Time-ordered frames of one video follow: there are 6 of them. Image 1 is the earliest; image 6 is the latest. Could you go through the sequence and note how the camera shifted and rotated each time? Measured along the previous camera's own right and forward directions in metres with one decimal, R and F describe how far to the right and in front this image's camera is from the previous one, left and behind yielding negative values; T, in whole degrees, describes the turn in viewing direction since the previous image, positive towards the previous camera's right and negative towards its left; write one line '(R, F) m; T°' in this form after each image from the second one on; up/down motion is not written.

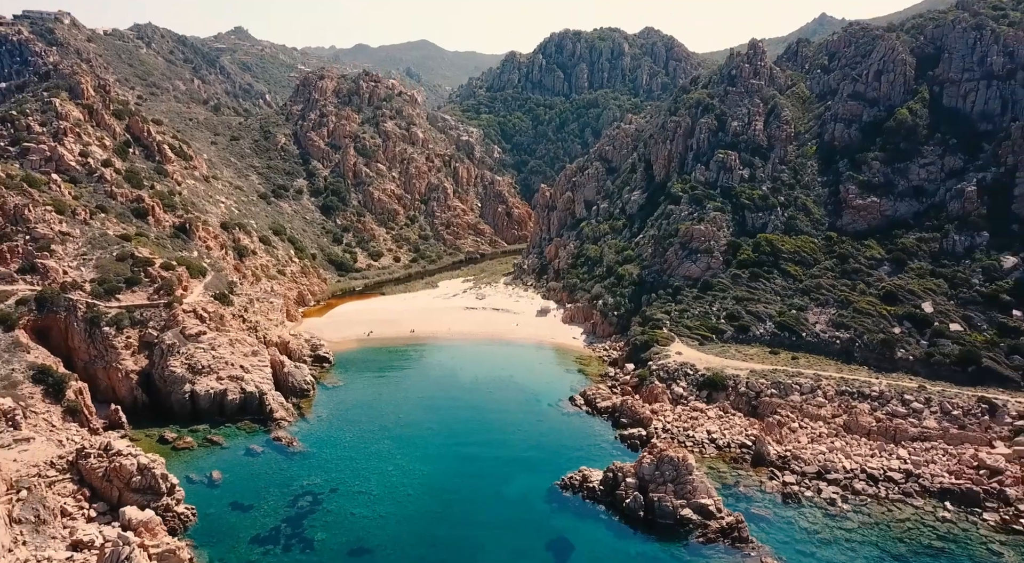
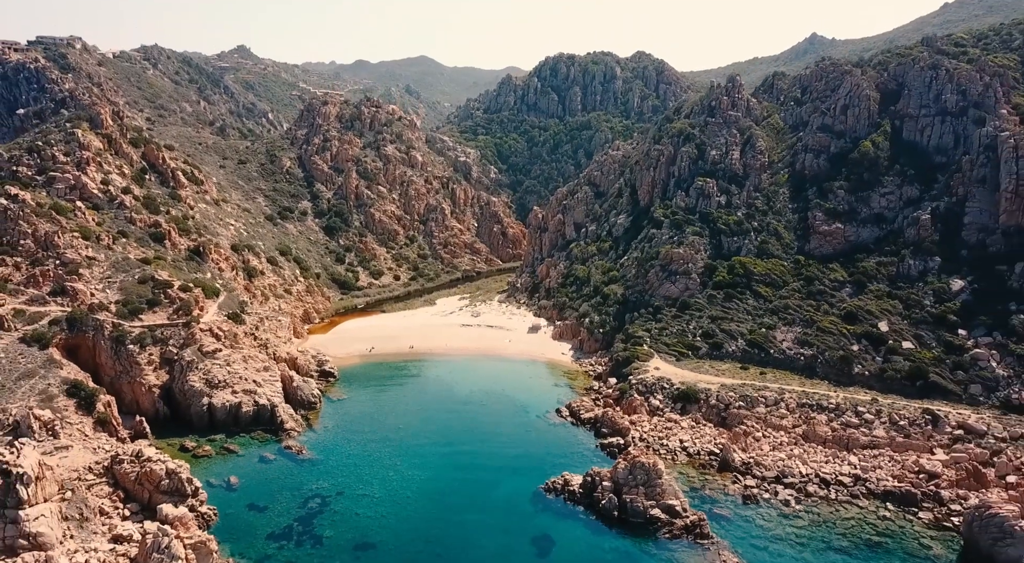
(+0.6, -4.1) m; 0°
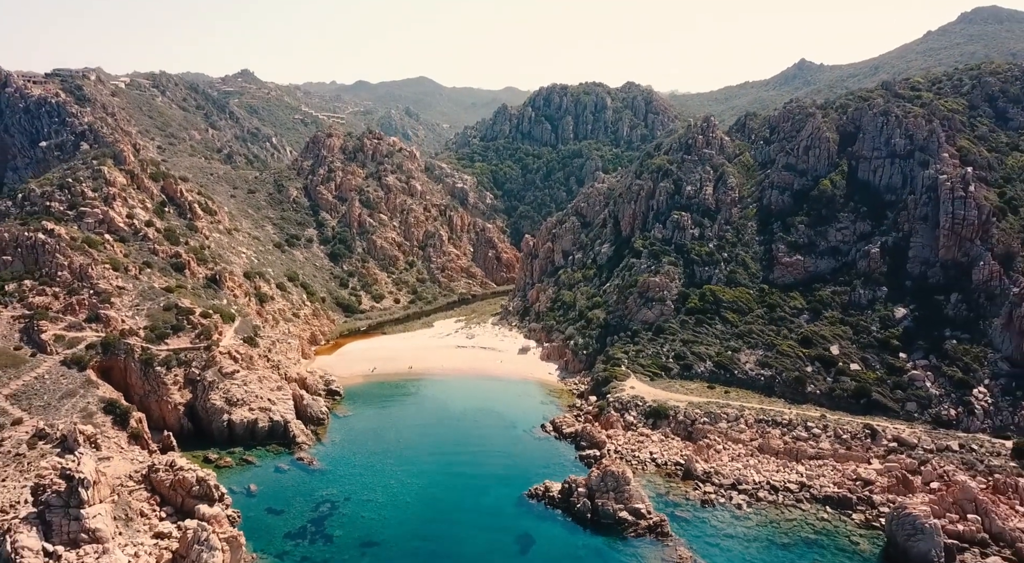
(+0.7, -5.5) m; 0°
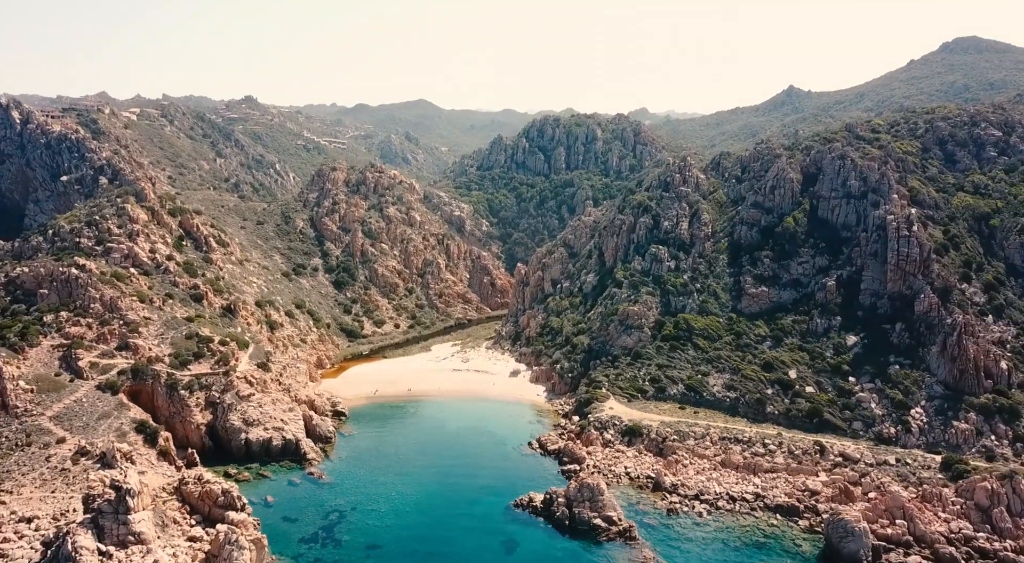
(+0.8, -6.0) m; 0°
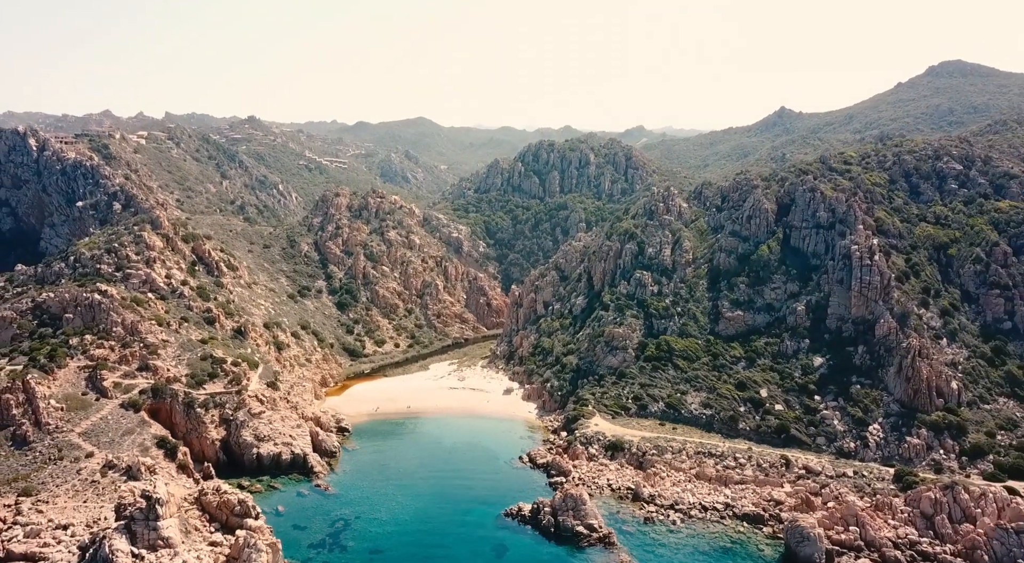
(+0.6, -4.9) m; 0°
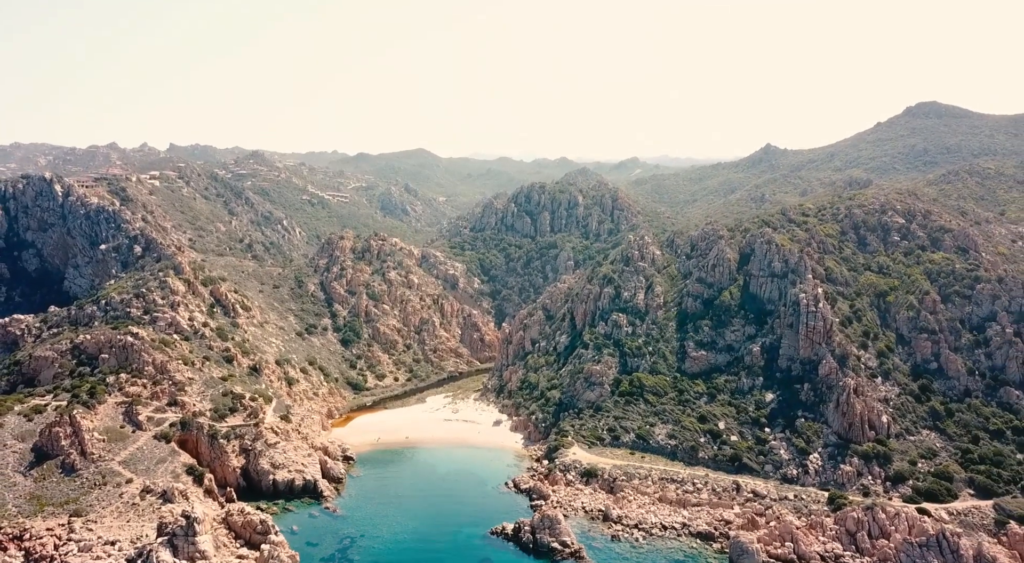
(+1.2, -8.8) m; 0°
